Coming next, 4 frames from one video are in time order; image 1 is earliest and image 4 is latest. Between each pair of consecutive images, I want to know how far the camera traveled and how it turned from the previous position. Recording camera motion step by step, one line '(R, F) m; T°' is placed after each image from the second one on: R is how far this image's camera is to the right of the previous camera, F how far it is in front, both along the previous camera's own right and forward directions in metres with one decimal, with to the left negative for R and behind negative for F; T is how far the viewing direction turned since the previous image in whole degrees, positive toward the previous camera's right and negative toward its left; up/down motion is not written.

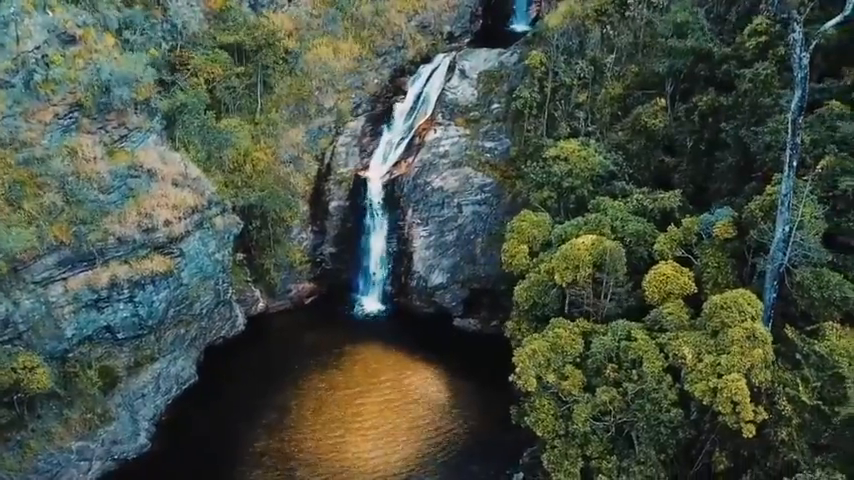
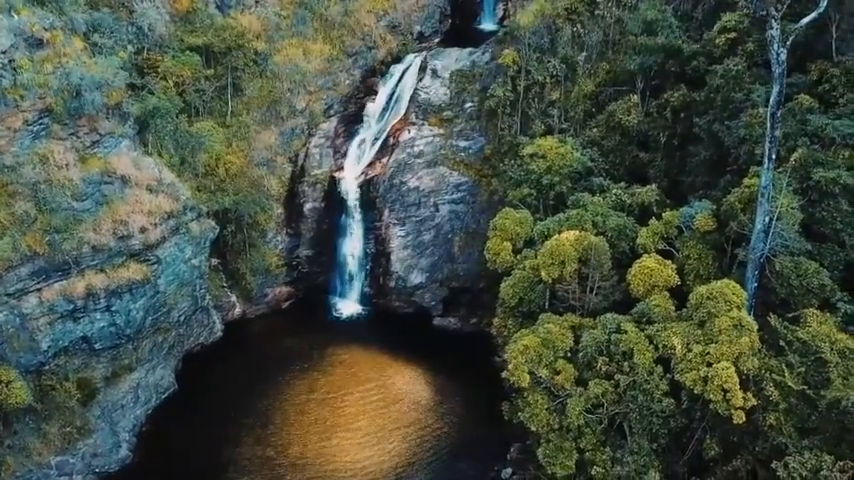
(-0.8, 0.0) m; +3°
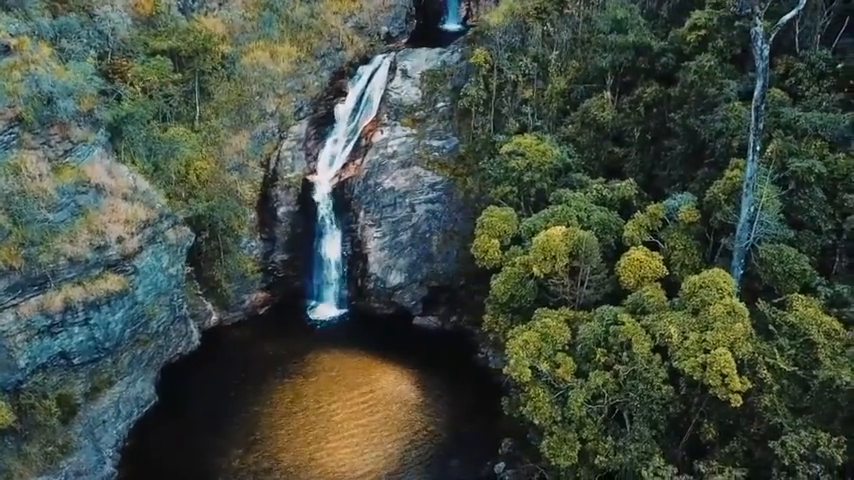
(-1.4, -0.1) m; +4°
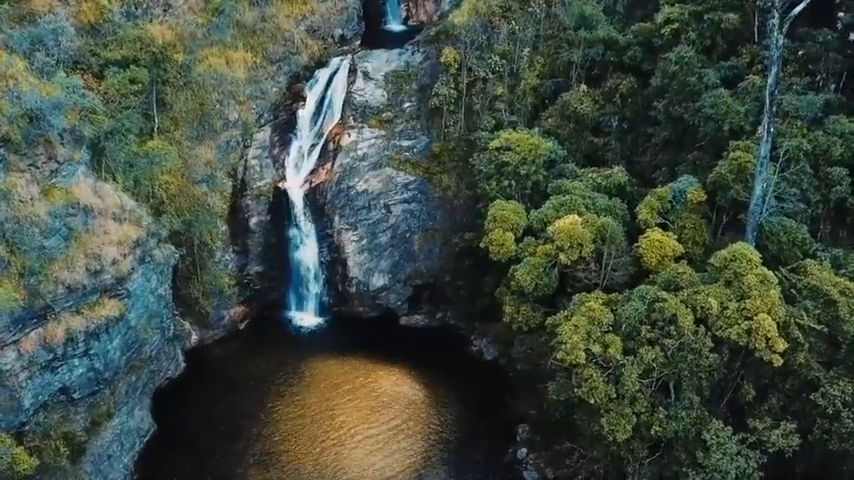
(-5.0, +0.1) m; +10°
